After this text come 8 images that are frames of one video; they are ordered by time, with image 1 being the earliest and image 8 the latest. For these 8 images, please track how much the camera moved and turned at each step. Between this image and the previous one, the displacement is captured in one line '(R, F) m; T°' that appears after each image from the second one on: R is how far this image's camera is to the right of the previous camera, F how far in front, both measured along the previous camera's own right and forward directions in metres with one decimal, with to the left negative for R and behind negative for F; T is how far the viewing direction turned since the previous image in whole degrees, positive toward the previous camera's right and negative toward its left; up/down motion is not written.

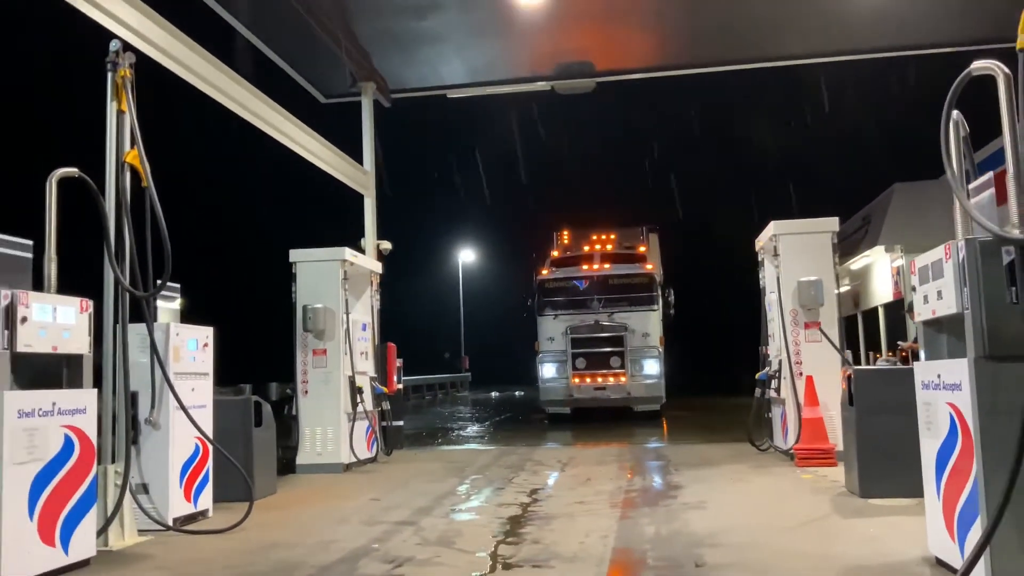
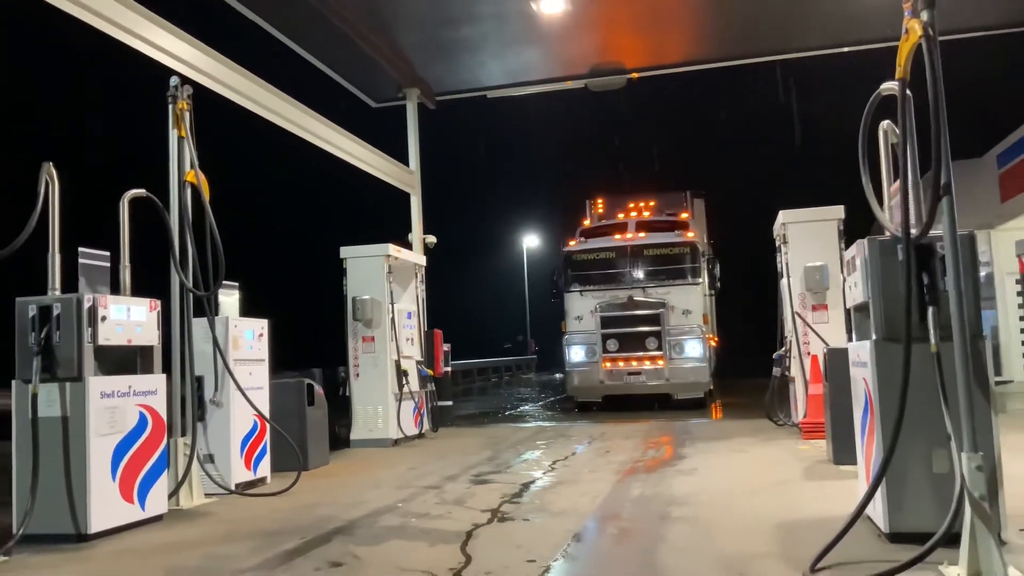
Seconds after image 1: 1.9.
(+0.6, -0.7) m; -6°
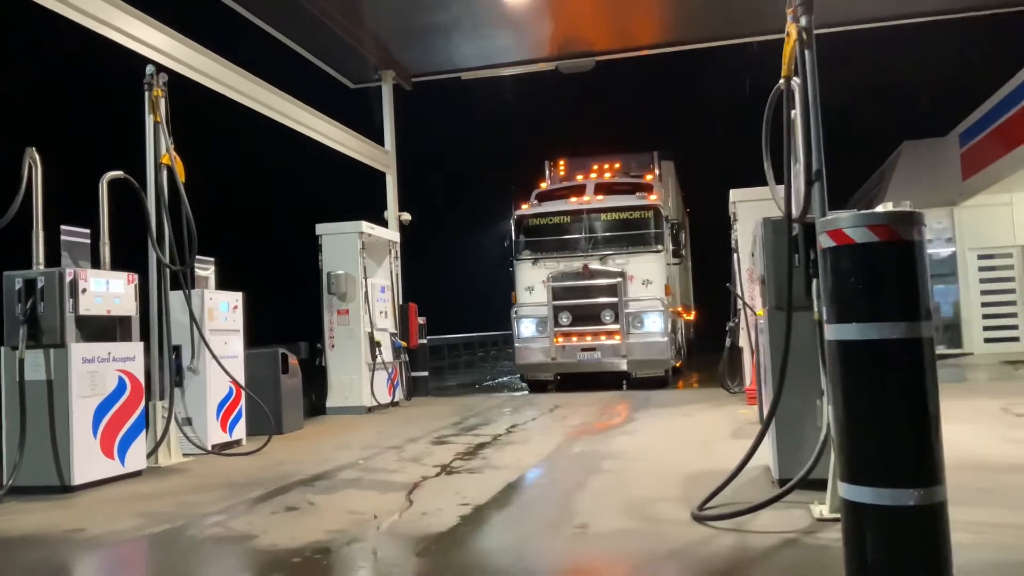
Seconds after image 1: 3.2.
(+0.4, -0.5) m; 0°
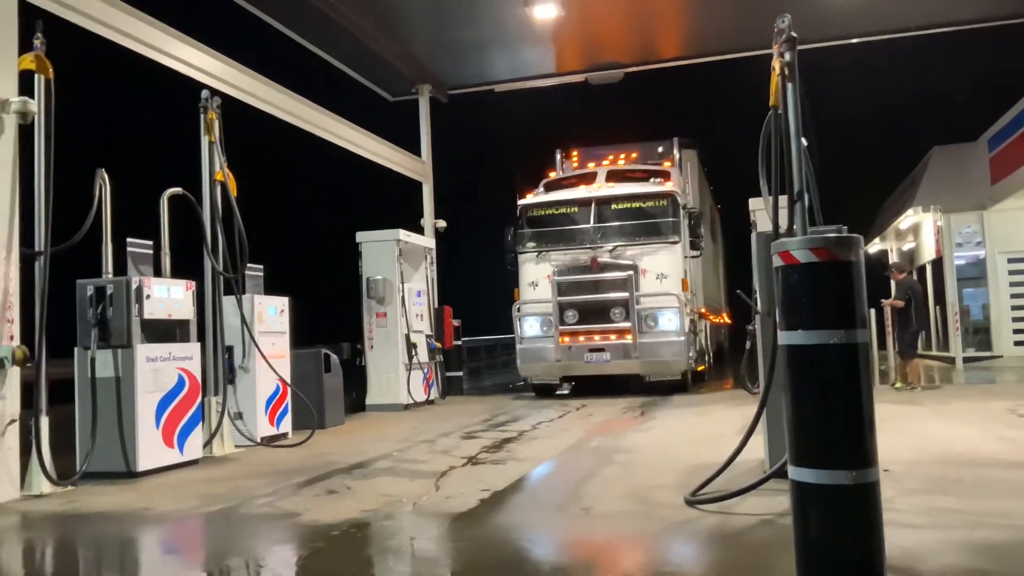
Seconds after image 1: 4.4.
(+0.2, -0.5) m; -3°
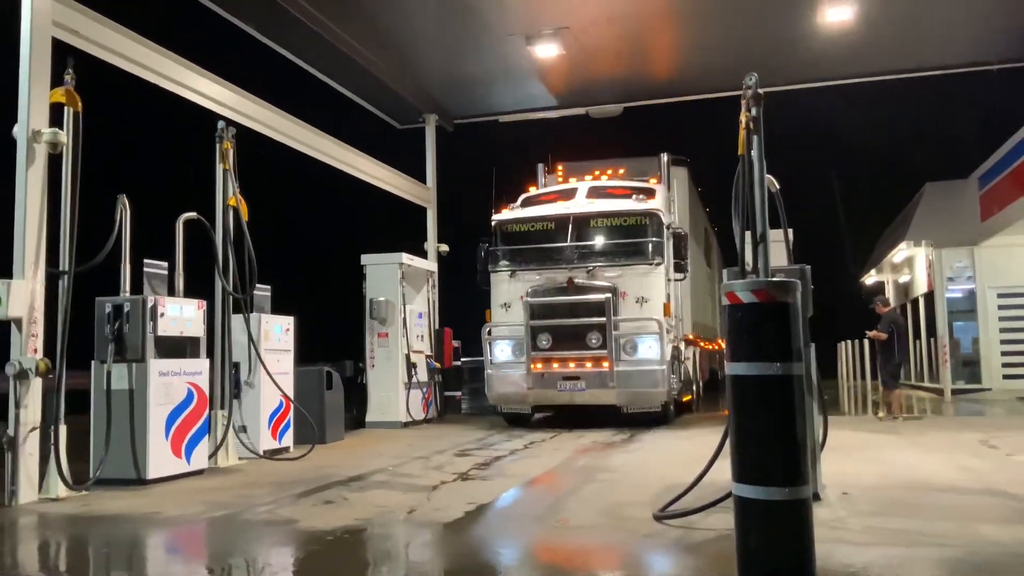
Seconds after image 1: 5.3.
(+0.1, -0.4) m; -1°
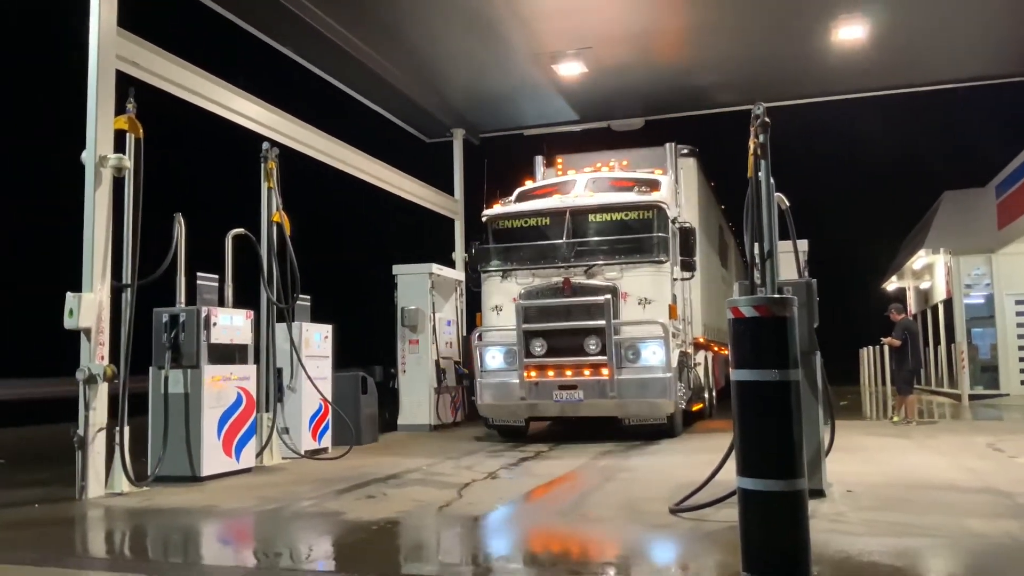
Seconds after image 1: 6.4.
(0.0, -0.5) m; -2°
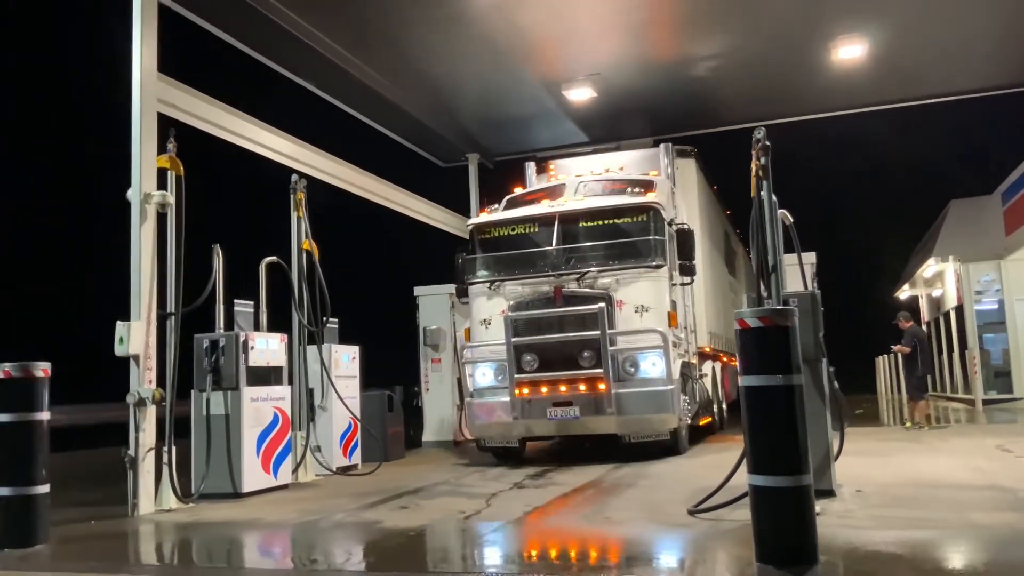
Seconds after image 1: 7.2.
(-0.1, -0.4) m; -1°
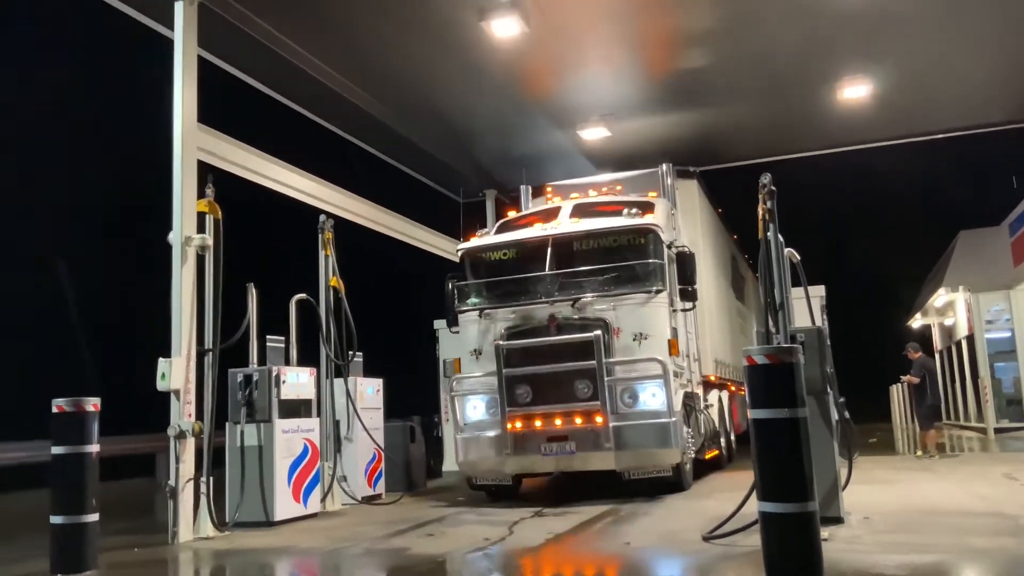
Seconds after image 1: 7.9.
(-0.1, -0.4) m; -1°
